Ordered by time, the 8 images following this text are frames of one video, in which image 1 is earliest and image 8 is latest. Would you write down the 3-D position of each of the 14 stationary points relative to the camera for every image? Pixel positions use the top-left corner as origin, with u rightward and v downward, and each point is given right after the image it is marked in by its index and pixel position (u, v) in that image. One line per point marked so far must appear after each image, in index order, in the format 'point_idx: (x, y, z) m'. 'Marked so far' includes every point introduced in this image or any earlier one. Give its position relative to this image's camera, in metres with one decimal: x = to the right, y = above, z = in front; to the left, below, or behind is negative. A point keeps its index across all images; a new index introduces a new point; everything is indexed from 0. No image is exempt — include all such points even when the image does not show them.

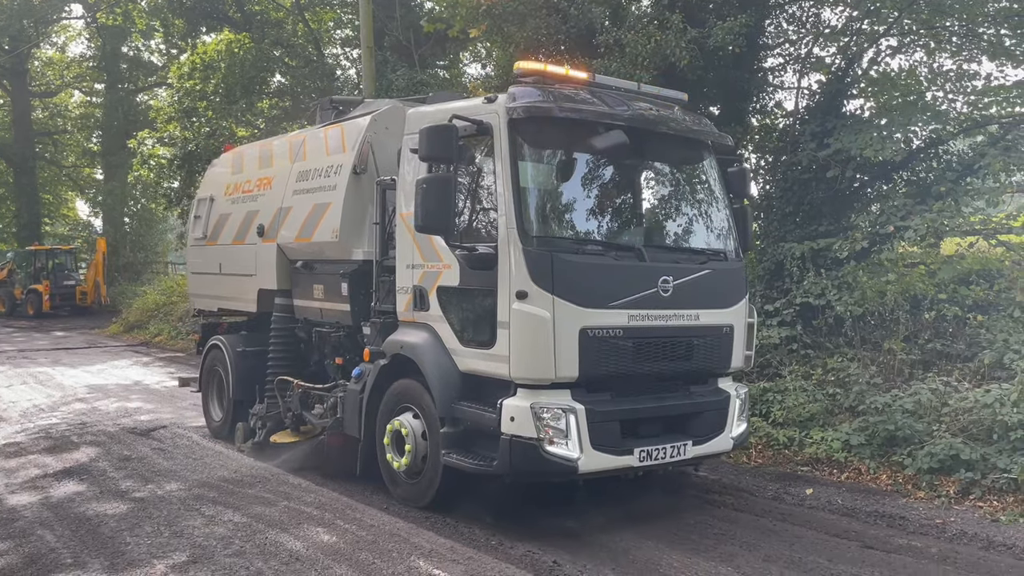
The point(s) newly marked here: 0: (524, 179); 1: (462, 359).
0: (+0.1, +0.7, +5.4) m
1: (-0.3, -0.5, +5.6) m
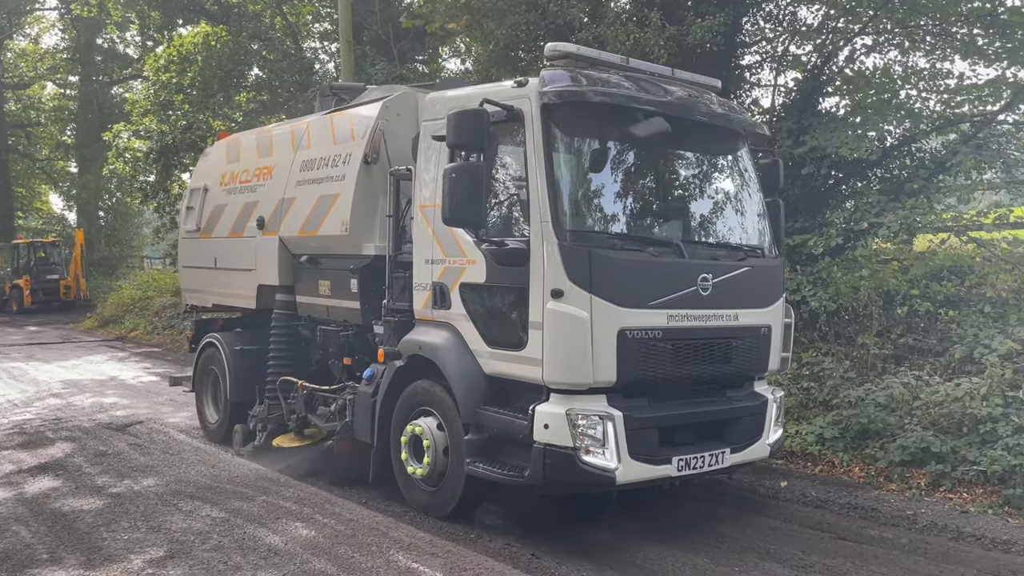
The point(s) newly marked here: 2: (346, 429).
0: (+0.3, +0.7, +5.0) m
1: (-0.1, -0.4, +5.3) m
2: (-1.2, -1.0, +6.4) m
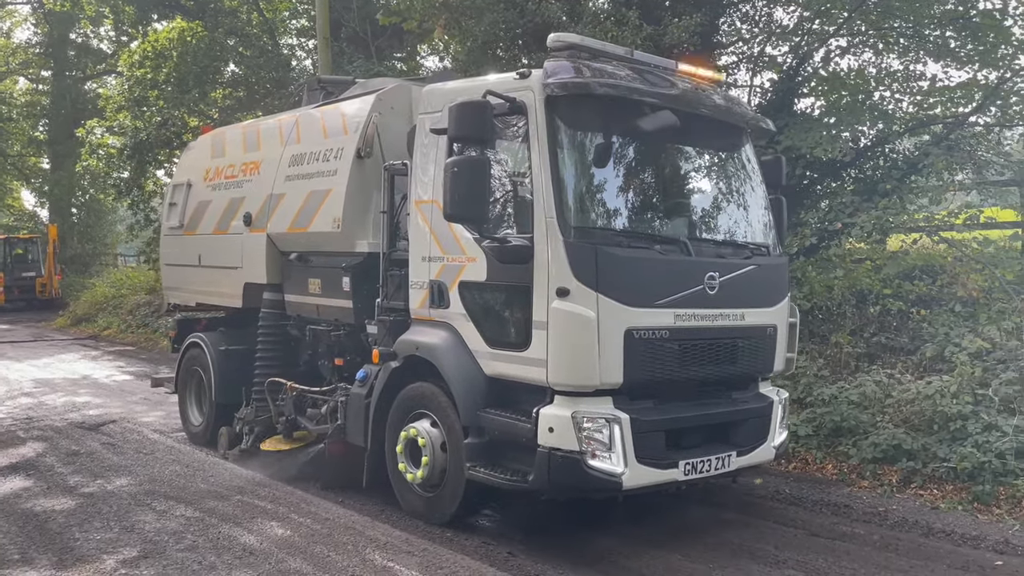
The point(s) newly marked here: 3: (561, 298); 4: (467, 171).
0: (+0.3, +0.7, +4.8) m
1: (-0.1, -0.4, +5.1) m
2: (-1.2, -1.0, +6.2) m
3: (+0.3, 0.0, +4.7) m
4: (-0.2, +0.6, +4.7) m
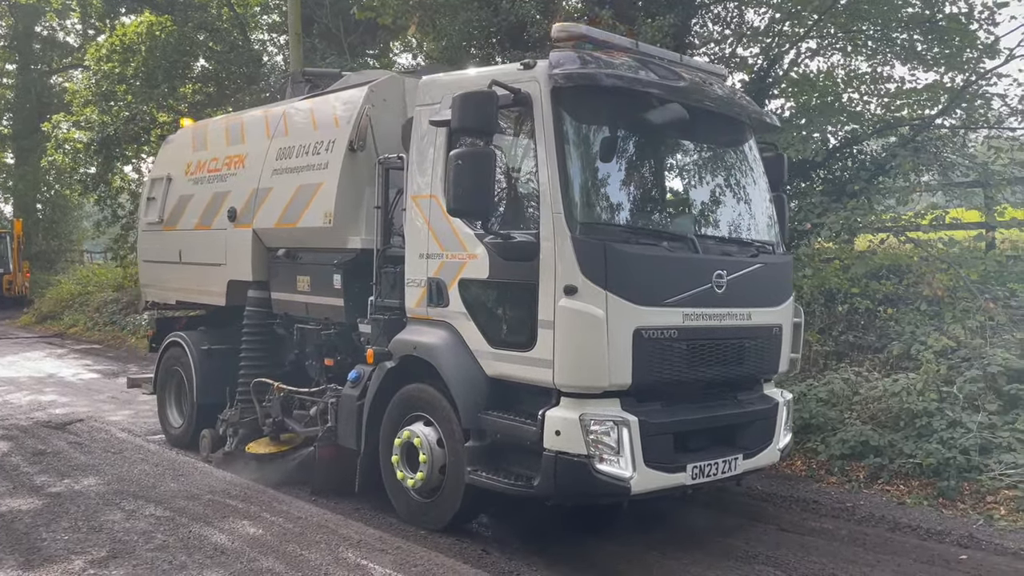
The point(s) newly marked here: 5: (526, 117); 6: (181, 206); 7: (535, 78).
0: (+0.3, +0.7, +4.7) m
1: (-0.1, -0.4, +4.9) m
2: (-1.3, -1.0, +6.0) m
3: (+0.3, 0.0, +4.5) m
4: (-0.2, +0.6, +4.5) m
5: (+0.1, +0.9, +4.8) m
6: (-3.1, +0.8, +8.2) m
7: (+0.1, +1.1, +4.8) m
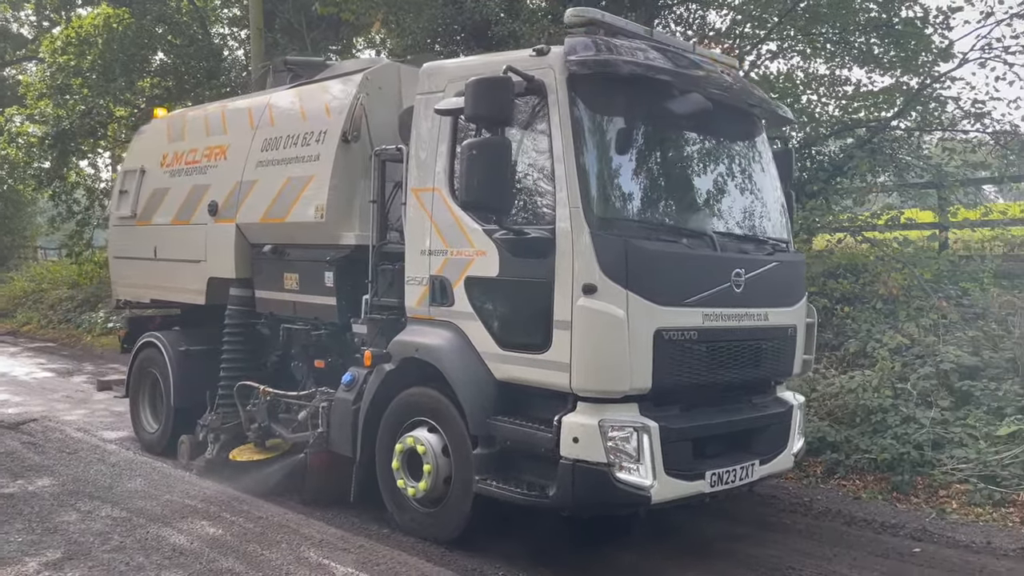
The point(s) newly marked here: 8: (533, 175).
0: (+0.4, +0.7, +4.4) m
1: (-0.1, -0.4, +4.7) m
2: (-1.2, -1.0, +5.7) m
3: (+0.4, 0.0, +4.3) m
4: (-0.1, +0.6, +4.2) m
5: (+0.1, +0.9, +4.6) m
6: (-3.2, +0.8, +7.8) m
7: (+0.2, +1.2, +4.5) m
8: (+0.1, +0.6, +4.6) m
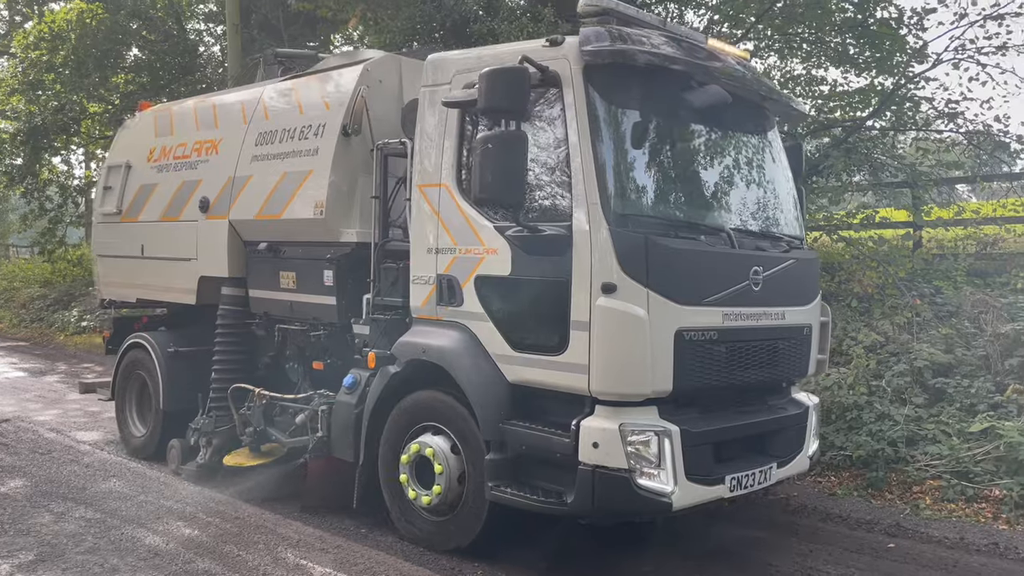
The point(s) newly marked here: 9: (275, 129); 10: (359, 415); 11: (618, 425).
0: (+0.4, +0.7, +4.3) m
1: (0.0, -0.4, +4.5) m
2: (-1.2, -1.0, +5.5) m
3: (+0.4, 0.0, +4.1) m
4: (0.0, +0.6, +4.0) m
5: (+0.2, +1.0, +4.4) m
6: (-3.2, +0.8, +7.6) m
7: (+0.3, +1.2, +4.4) m
8: (+0.2, +0.6, +4.4) m
9: (-1.7, +1.1, +6.1) m
10: (-0.9, -0.8, +5.2) m
11: (+0.5, -0.6, +4.1) m
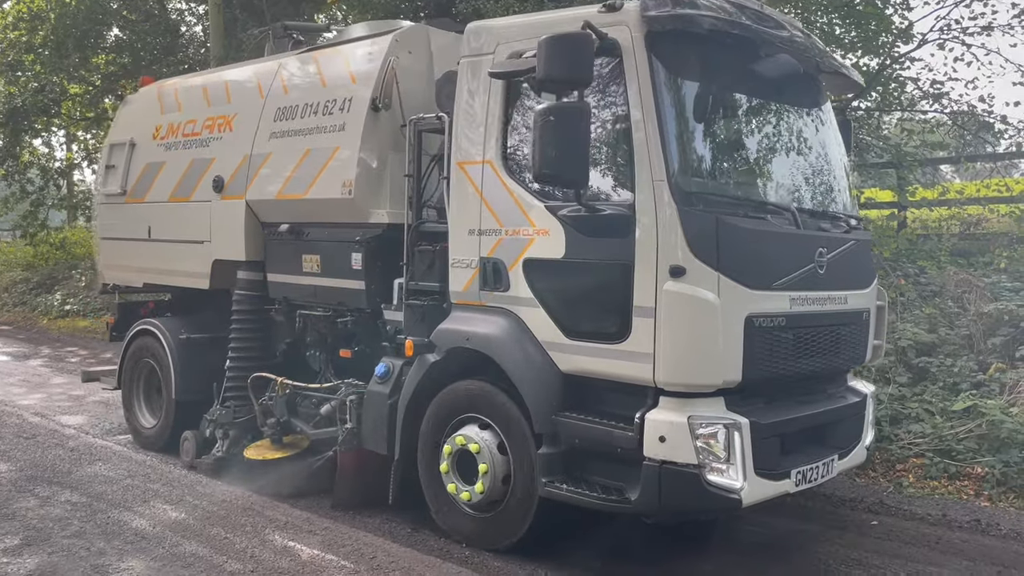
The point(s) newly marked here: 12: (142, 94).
0: (+0.7, +0.8, +4.0) m
1: (+0.3, -0.3, +4.2) m
2: (-1.0, -0.9, +5.2) m
3: (+0.7, 0.0, +3.8) m
4: (+0.2, +0.7, +3.7) m
5: (+0.5, +1.0, +4.1) m
6: (-3.0, +0.9, +7.2) m
7: (+0.5, +1.2, +4.1) m
8: (+0.4, +0.7, +4.1) m
9: (-1.4, +1.2, +5.8) m
10: (-0.7, -0.7, +4.9) m
11: (+0.8, -0.6, +3.8) m
12: (-3.3, +1.7, +7.7) m
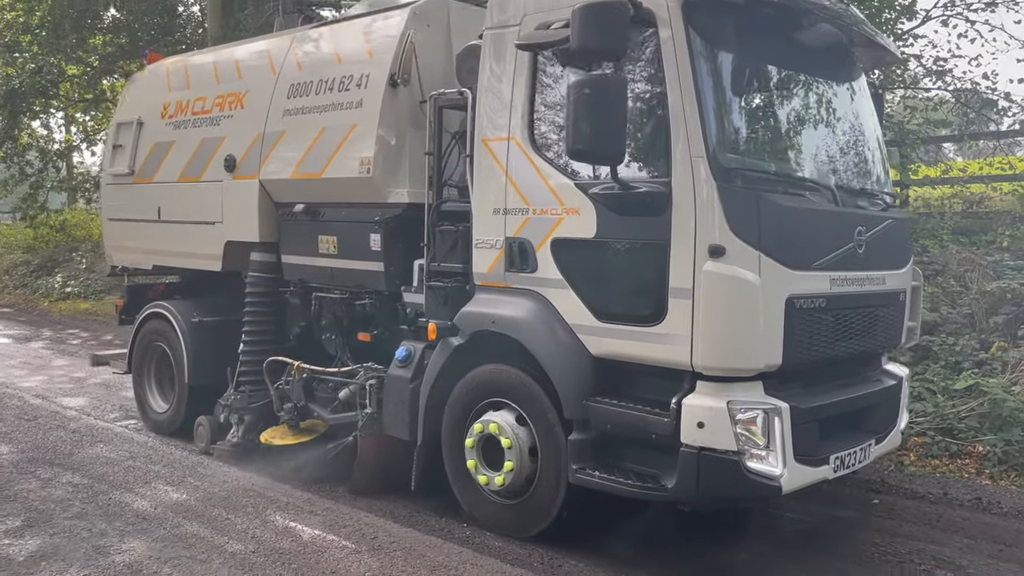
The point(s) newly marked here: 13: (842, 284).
0: (+0.8, +0.9, +3.8) m
1: (+0.4, -0.2, +4.1) m
2: (-0.8, -0.8, +5.1) m
3: (+0.8, +0.1, +3.7) m
4: (+0.3, +0.8, +3.6) m
5: (+0.6, +1.1, +3.9) m
6: (-2.9, +1.1, +7.1) m
7: (+0.6, +1.3, +3.9) m
8: (+0.6, +0.8, +3.9) m
9: (-1.3, +1.3, +5.6) m
10: (-0.5, -0.6, +4.8) m
11: (+0.9, -0.5, +3.7) m
12: (-3.1, +1.9, +7.5) m
13: (+1.5, 0.0, +4.1) m
